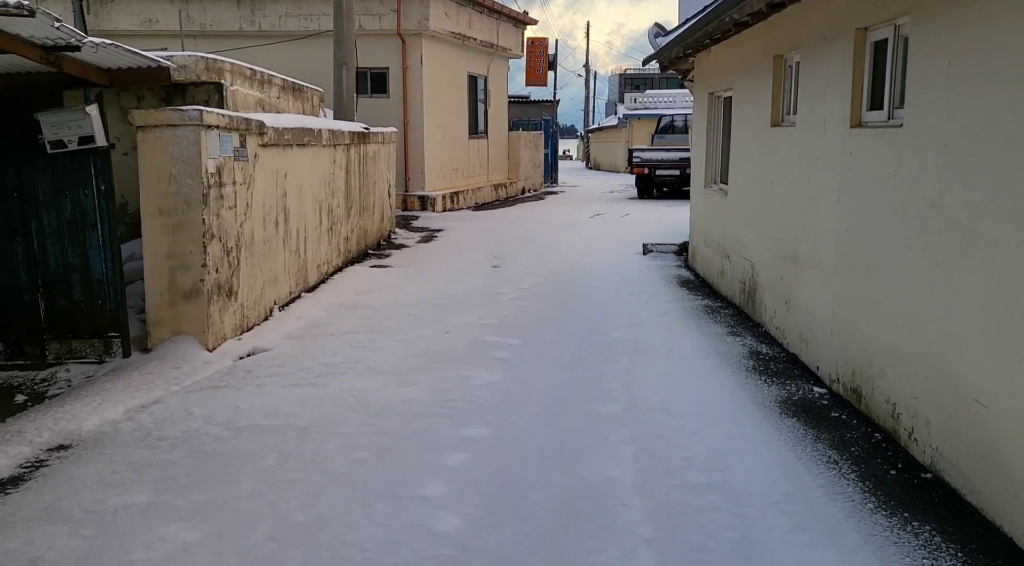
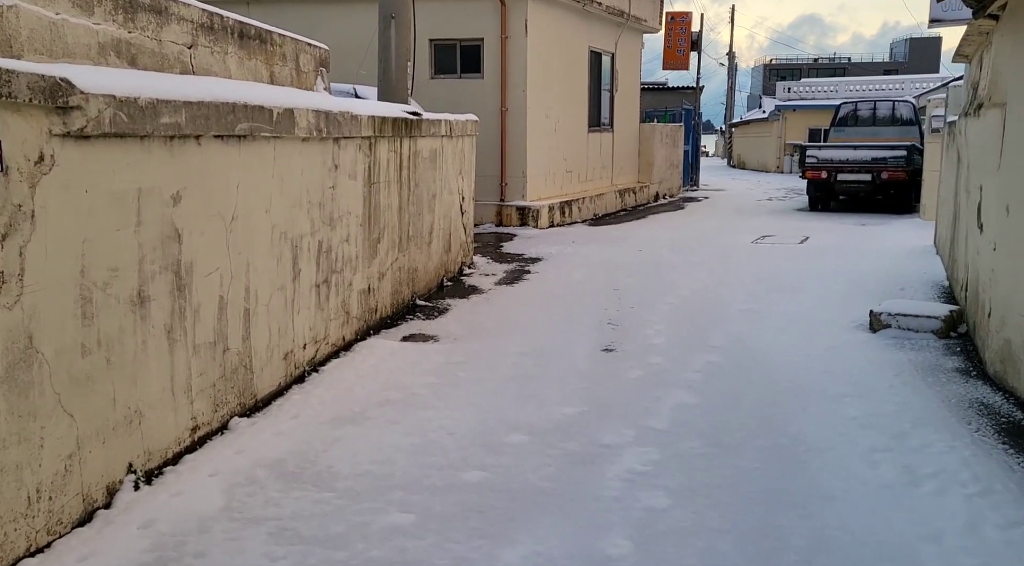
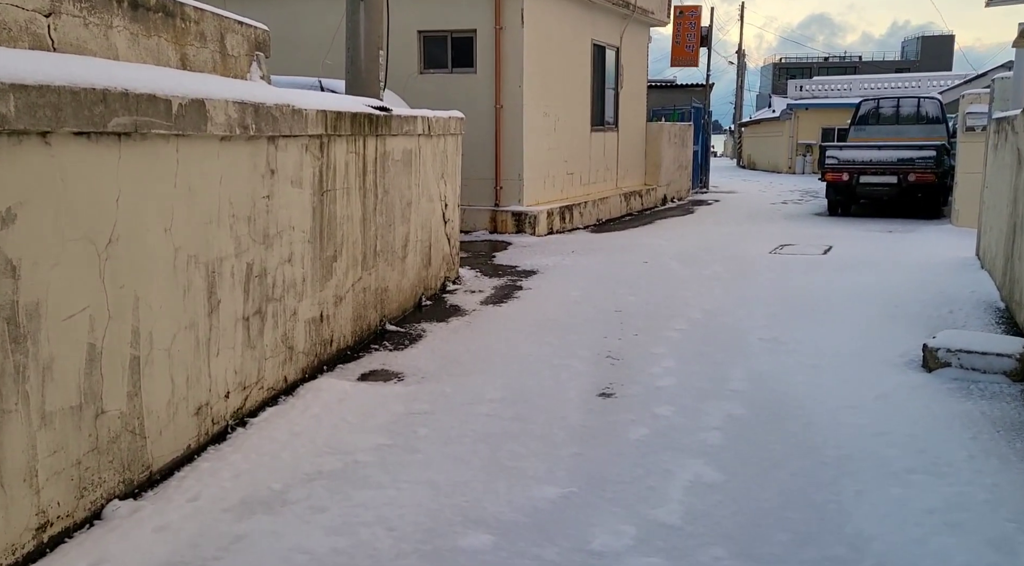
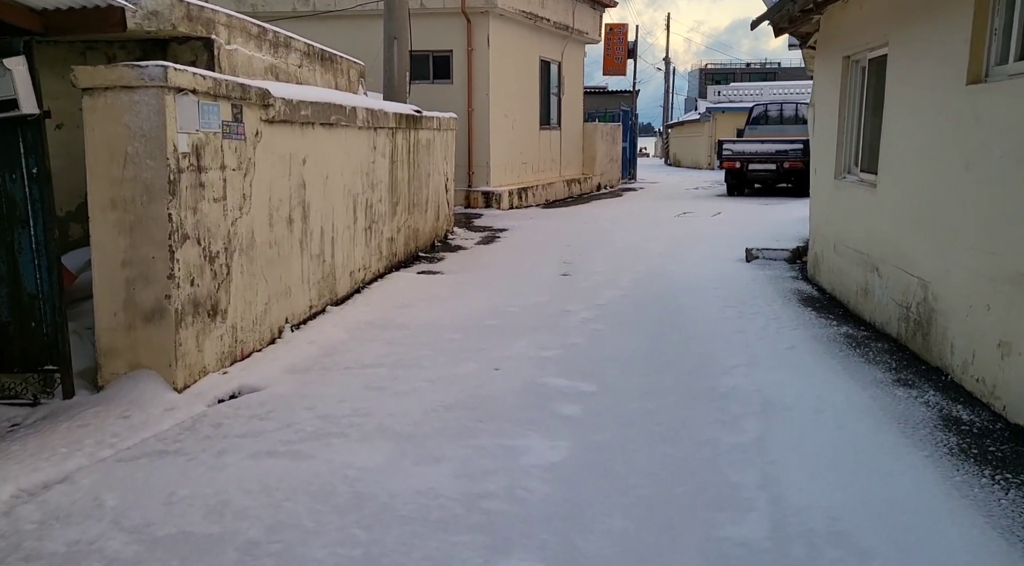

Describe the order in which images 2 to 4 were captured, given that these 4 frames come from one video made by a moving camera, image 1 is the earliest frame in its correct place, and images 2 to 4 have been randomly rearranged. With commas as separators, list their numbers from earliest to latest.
4, 2, 3
